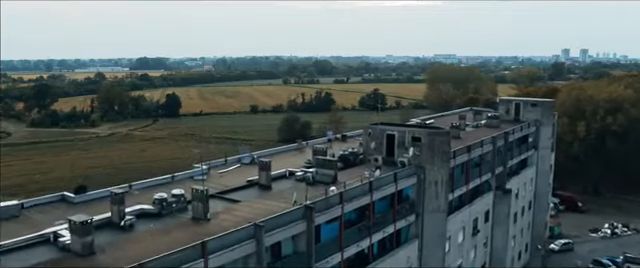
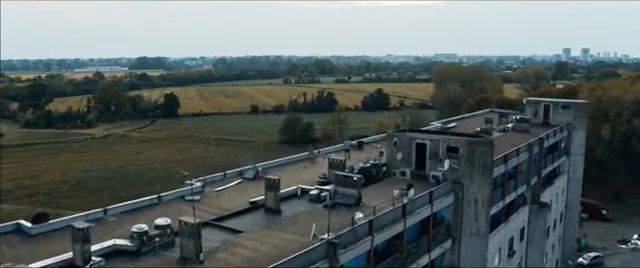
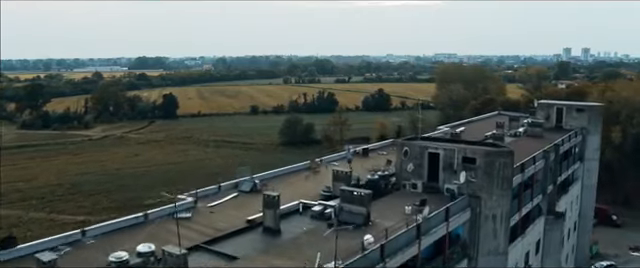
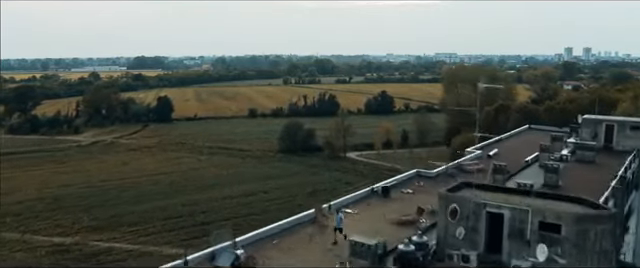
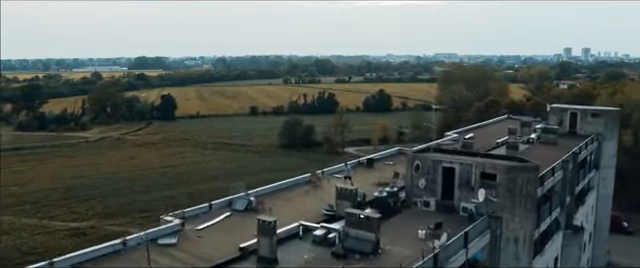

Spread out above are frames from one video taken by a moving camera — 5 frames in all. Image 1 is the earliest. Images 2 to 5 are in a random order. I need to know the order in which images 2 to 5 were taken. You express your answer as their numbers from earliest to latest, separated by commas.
2, 3, 5, 4
